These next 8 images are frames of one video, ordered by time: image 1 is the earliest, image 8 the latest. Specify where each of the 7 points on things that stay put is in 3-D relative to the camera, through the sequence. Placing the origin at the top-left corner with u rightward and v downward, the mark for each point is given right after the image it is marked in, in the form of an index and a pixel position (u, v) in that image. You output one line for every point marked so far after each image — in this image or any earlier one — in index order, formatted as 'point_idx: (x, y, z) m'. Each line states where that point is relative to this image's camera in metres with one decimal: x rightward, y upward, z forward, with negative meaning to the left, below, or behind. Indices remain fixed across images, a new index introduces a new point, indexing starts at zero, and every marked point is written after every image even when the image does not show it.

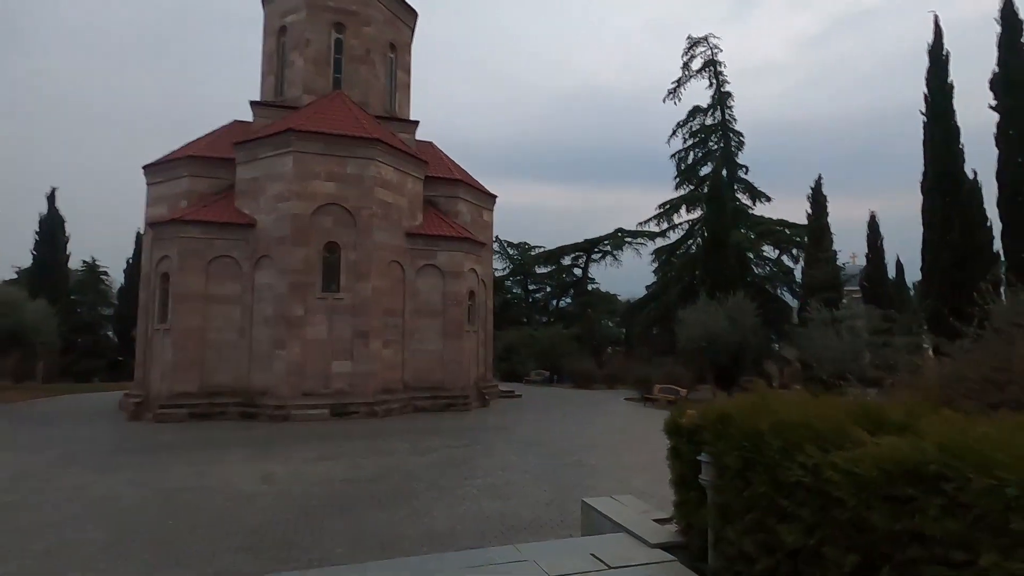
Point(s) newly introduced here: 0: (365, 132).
0: (-4.8, +5.0, +17.3) m
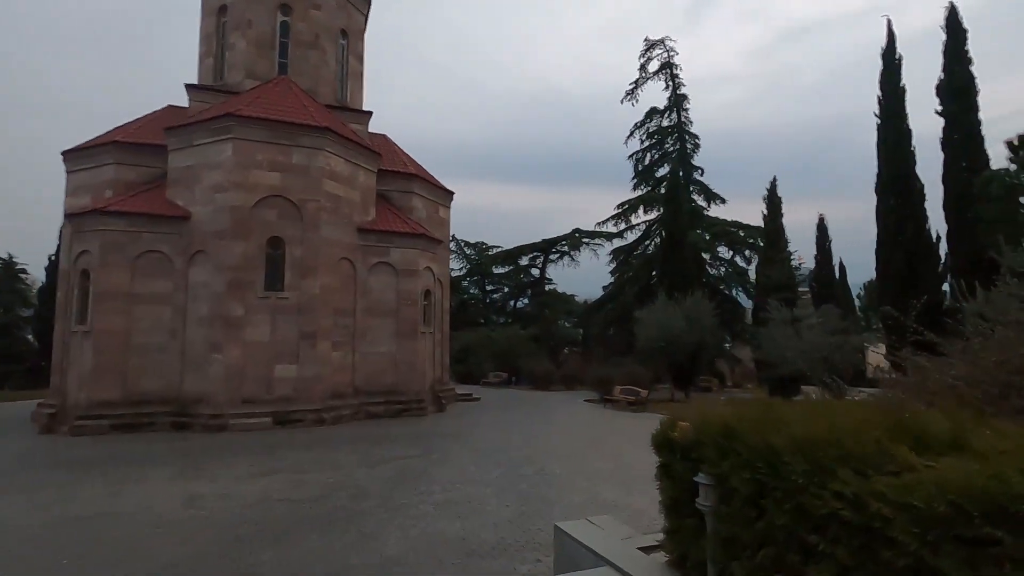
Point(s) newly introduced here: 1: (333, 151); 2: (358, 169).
0: (-6.0, +5.1, +16.2) m
1: (-5.6, +4.2, +16.5) m
2: (-5.1, +3.9, +17.7) m
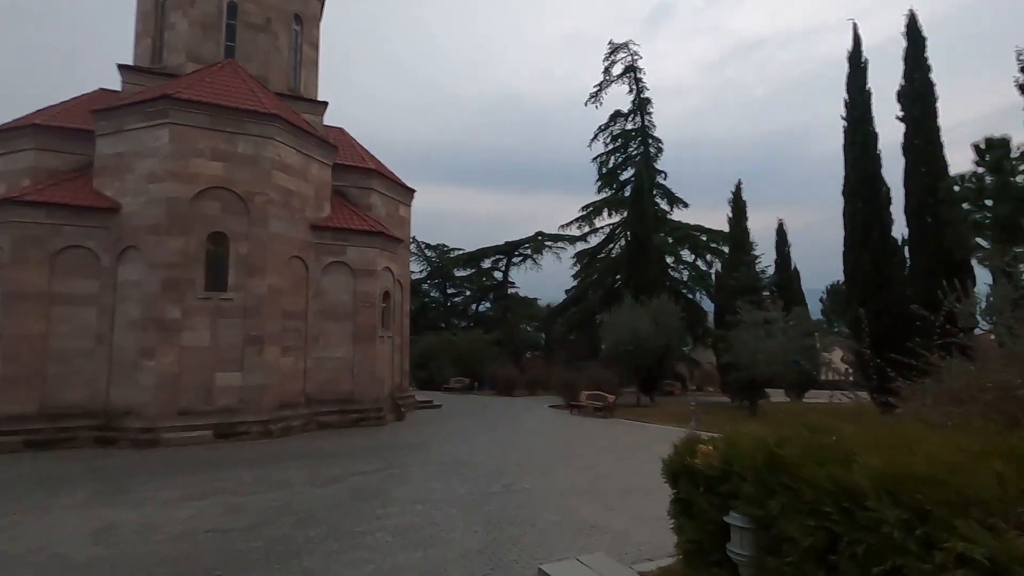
0: (-7.0, +5.0, +14.9) m
1: (-6.6, +4.2, +15.3) m
2: (-6.2, +3.9, +16.5) m
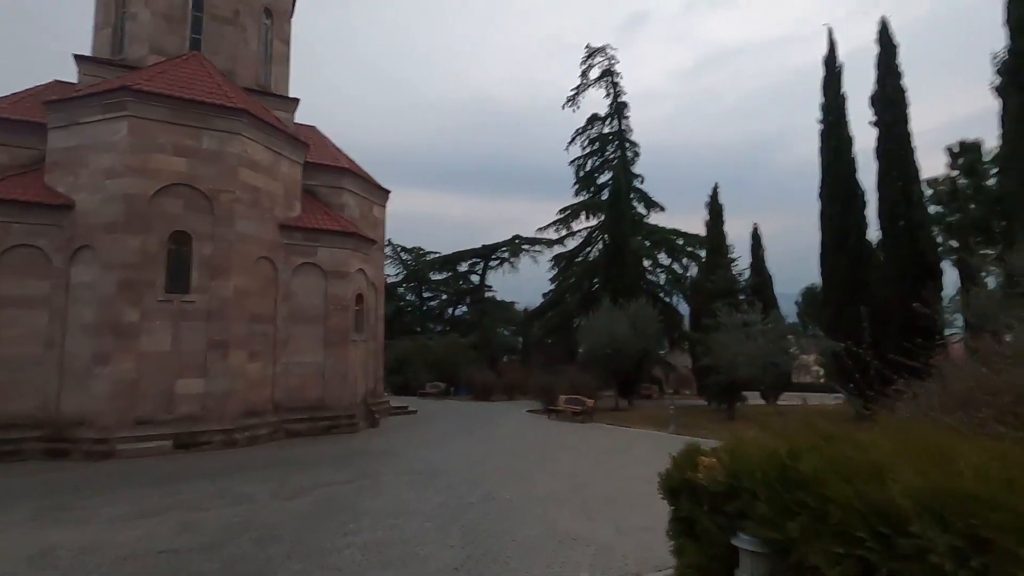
0: (-7.6, +5.0, +14.3) m
1: (-7.2, +4.2, +14.7) m
2: (-6.9, +3.8, +15.9) m
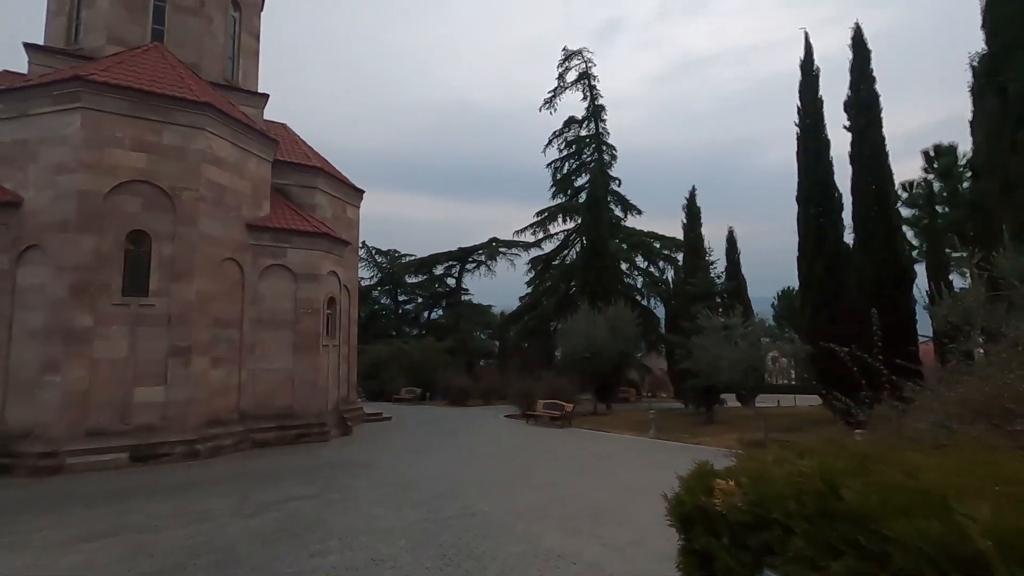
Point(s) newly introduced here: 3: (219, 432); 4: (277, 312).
0: (-8.2, +4.9, +13.6) m
1: (-7.8, +4.1, +14.0) m
2: (-7.5, +3.8, +15.2) m
3: (-7.4, -3.7, +13.6) m
4: (-6.8, -0.7, +15.4) m
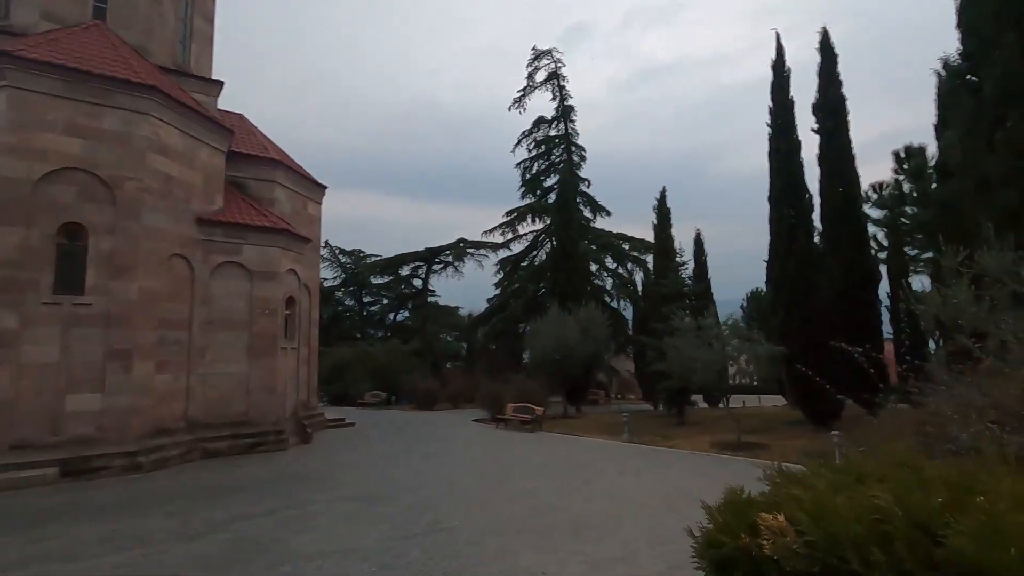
0: (-8.9, +5.0, +12.5) m
1: (-8.5, +4.1, +13.0) m
2: (-8.3, +3.8, +14.2) m
3: (-8.1, -3.6, +12.6) m
4: (-7.6, -0.7, +14.4) m
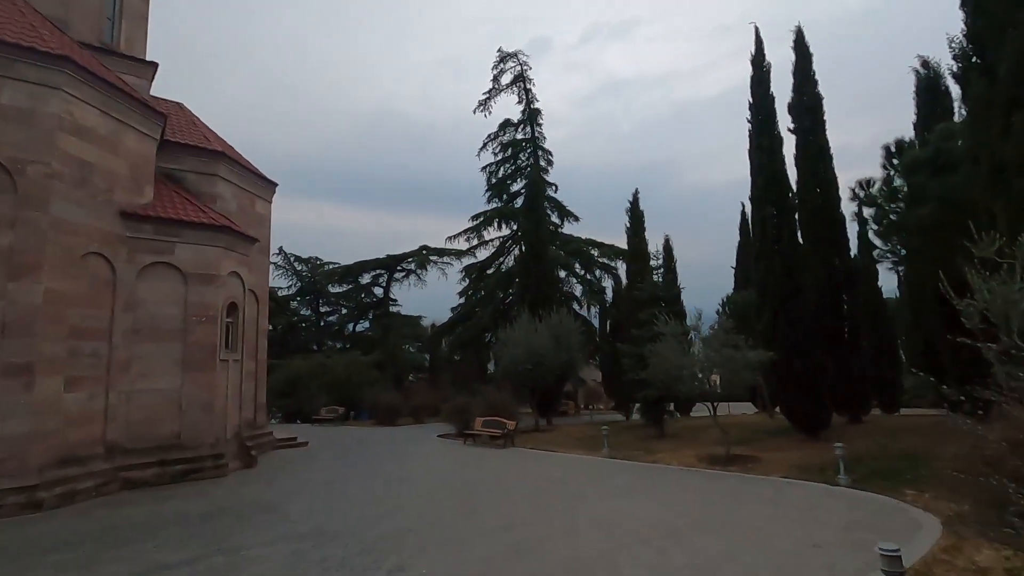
0: (-9.5, +4.9, +10.8) m
1: (-9.1, +4.0, +11.2) m
2: (-9.0, +3.7, +12.5) m
3: (-8.7, -3.7, +10.7) m
4: (-8.3, -0.8, +12.6) m
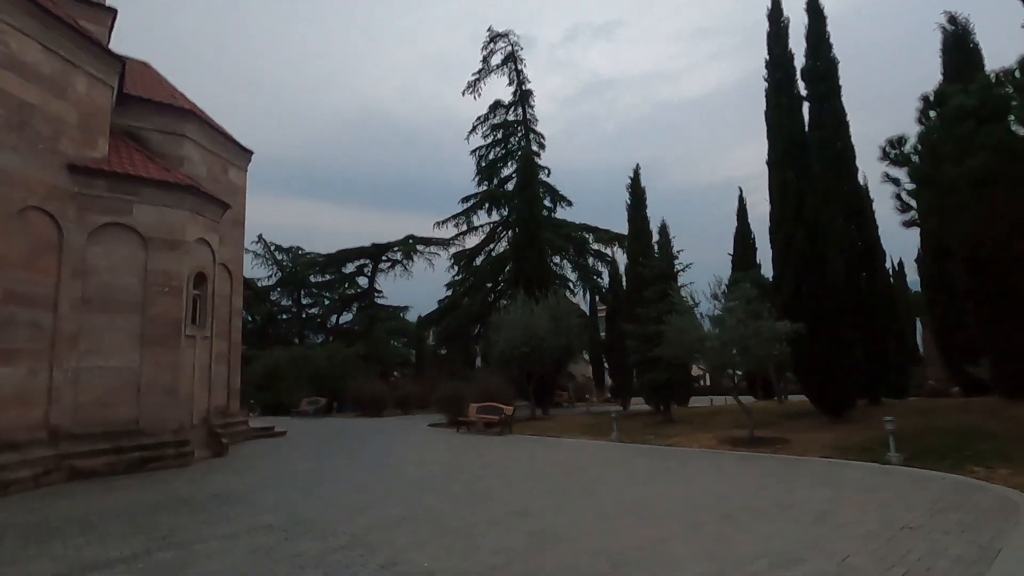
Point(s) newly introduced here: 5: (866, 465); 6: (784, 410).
0: (-9.4, +5.6, +9.3) m
1: (-9.0, +4.8, +9.7) m
2: (-9.0, +4.4, +10.9) m
3: (-8.6, -2.9, +9.2) m
4: (-8.2, 0.0, +11.1) m
5: (+5.3, -2.7, +8.1) m
6: (+7.7, -3.4, +15.1) m
